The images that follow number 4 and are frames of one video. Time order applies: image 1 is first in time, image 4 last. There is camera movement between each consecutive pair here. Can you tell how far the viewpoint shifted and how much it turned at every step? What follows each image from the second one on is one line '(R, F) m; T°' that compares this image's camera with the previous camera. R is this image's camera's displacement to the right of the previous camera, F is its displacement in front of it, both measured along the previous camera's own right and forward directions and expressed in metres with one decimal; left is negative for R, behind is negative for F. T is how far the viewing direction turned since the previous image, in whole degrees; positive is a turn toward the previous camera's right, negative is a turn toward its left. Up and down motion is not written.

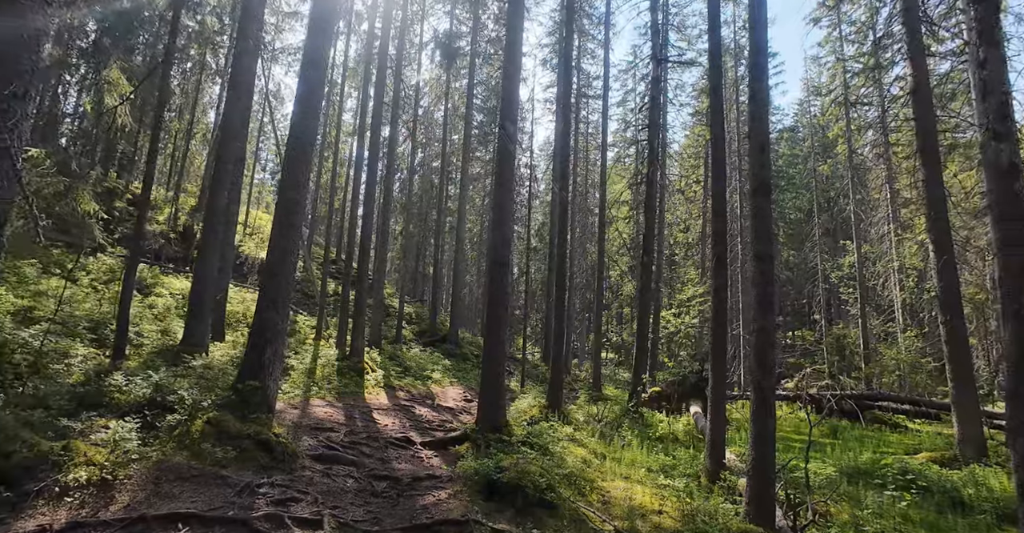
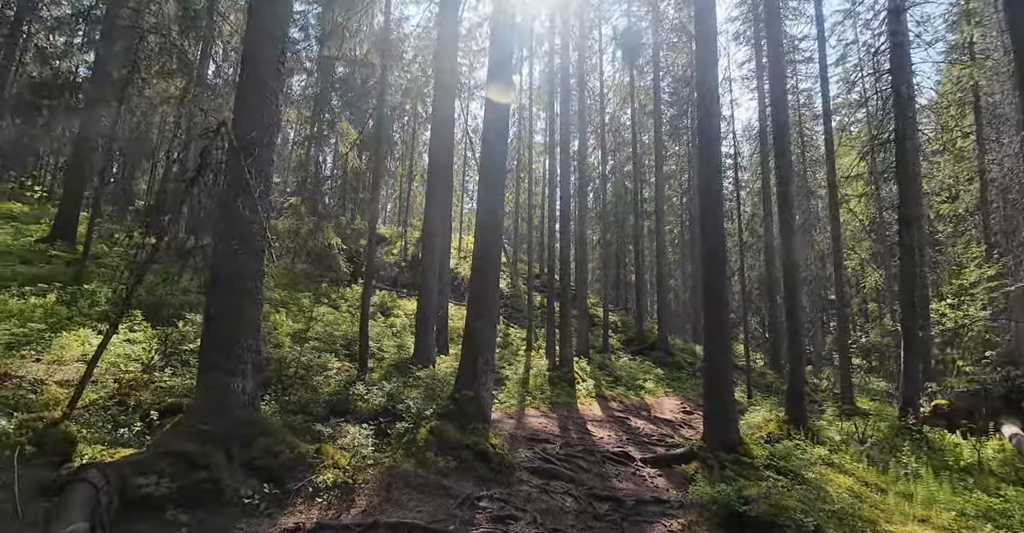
(-0.2, +0.5) m; -20°
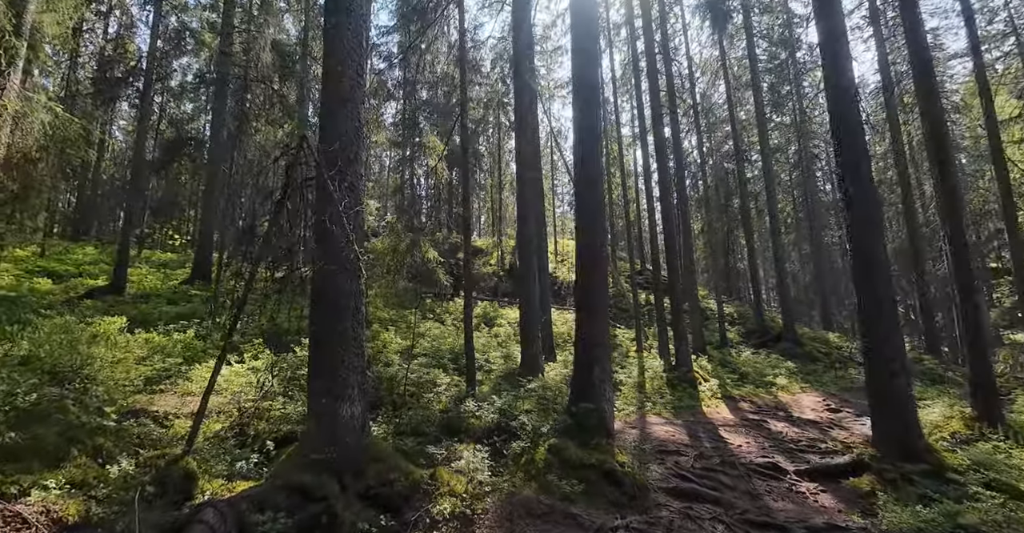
(-0.1, +0.6) m; -10°
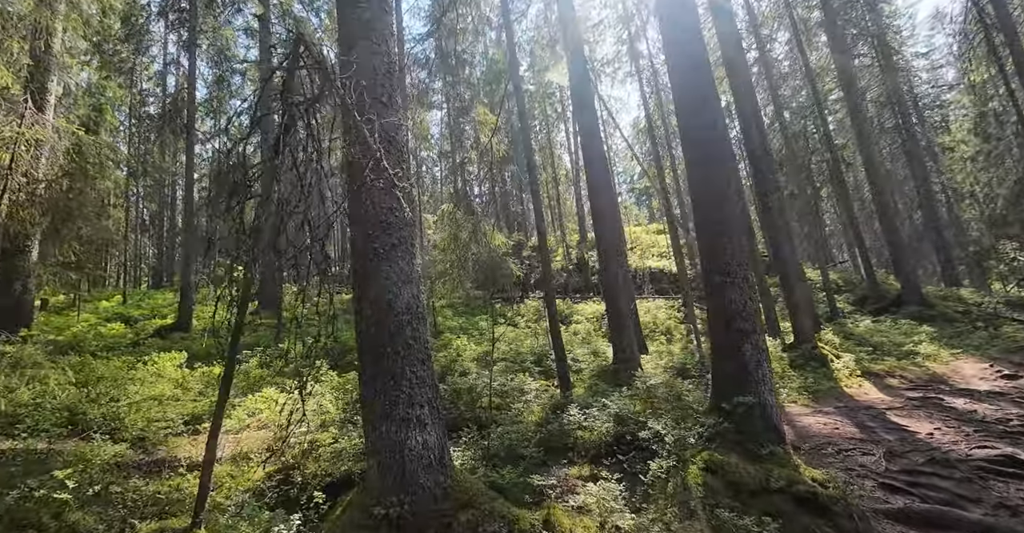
(-0.4, +1.6) m; -6°
